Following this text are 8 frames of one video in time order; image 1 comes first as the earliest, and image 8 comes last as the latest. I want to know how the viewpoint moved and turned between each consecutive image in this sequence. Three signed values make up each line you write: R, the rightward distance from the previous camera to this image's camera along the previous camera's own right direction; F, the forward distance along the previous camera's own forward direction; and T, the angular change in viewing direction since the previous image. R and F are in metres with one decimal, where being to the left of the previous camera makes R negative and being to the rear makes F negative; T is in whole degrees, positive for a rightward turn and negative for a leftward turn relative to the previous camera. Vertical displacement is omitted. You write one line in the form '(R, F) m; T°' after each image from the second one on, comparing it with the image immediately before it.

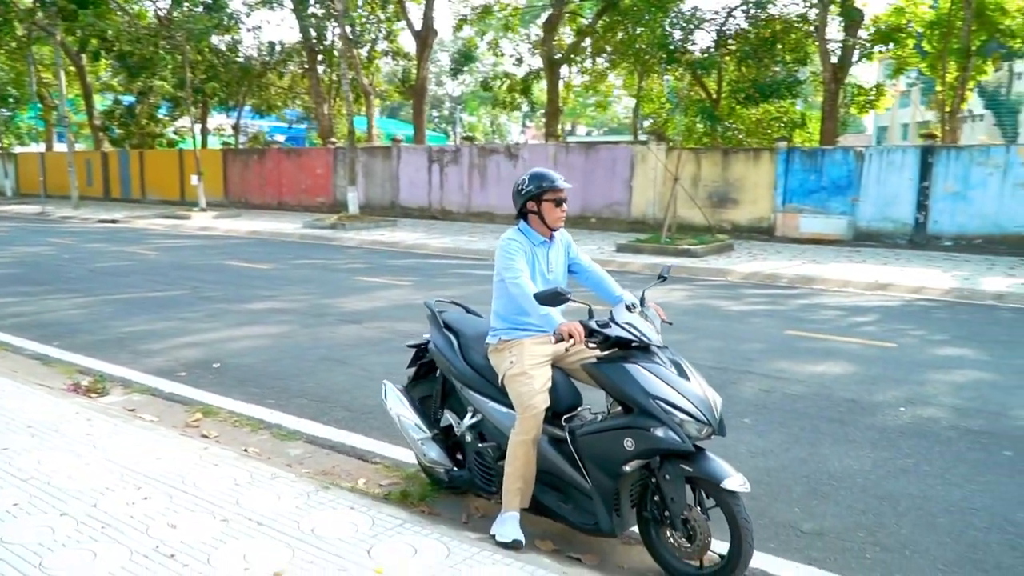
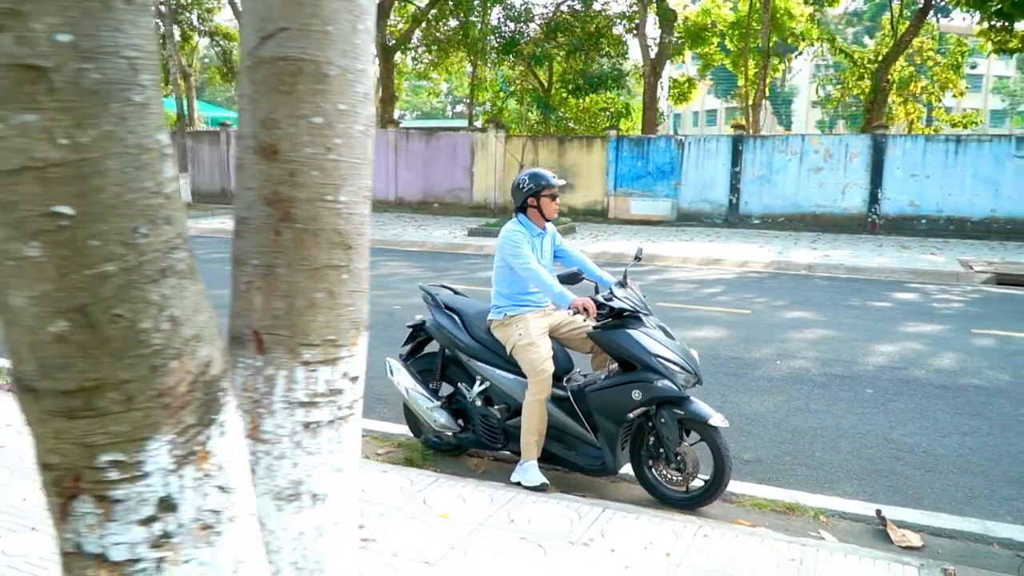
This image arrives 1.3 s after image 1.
(-0.9, -0.4) m; +13°
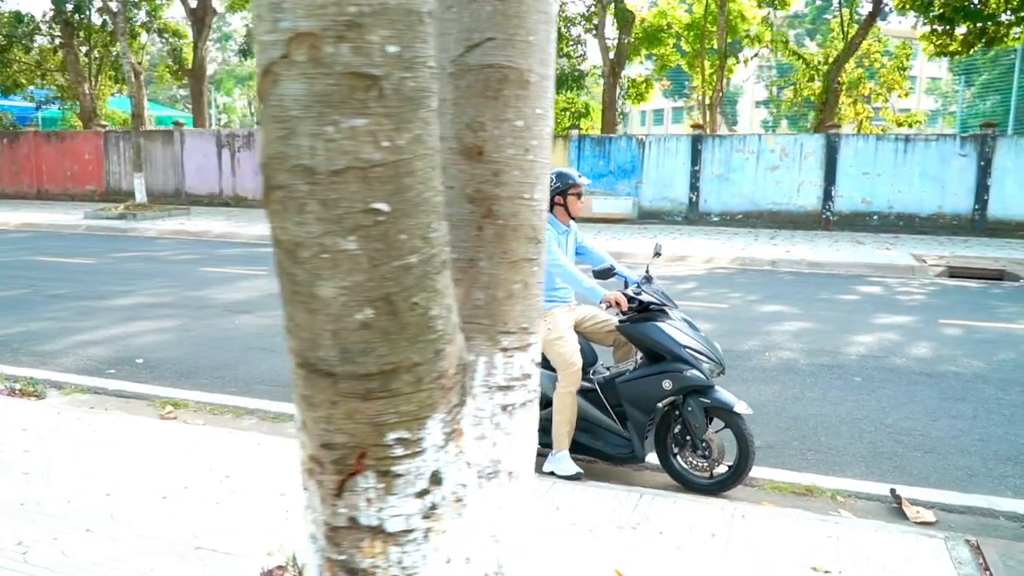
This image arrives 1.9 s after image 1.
(-0.4, -0.1) m; +4°
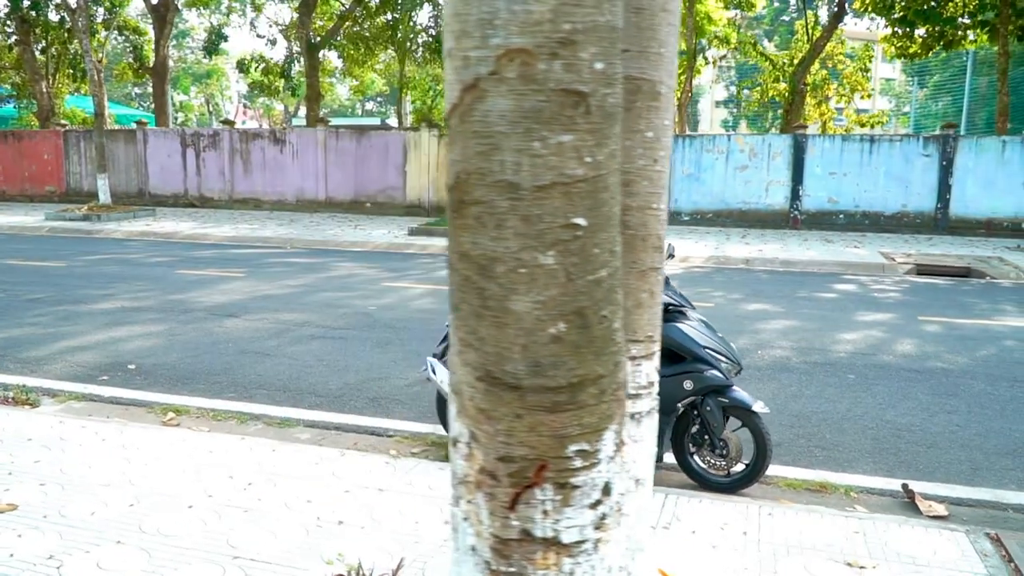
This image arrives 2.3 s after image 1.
(-0.3, 0.0) m; +3°
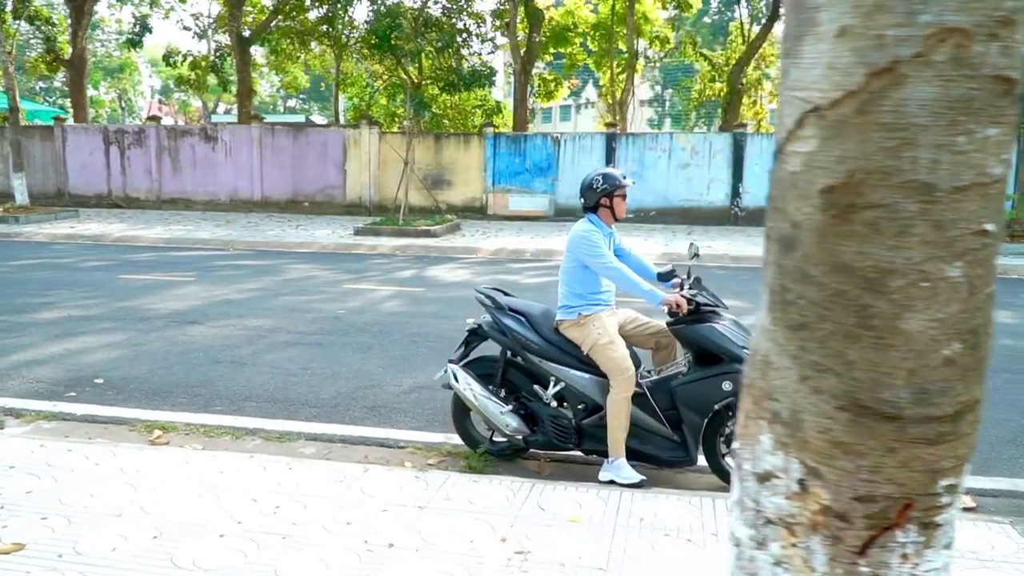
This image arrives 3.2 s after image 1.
(-0.5, +0.2) m; +5°
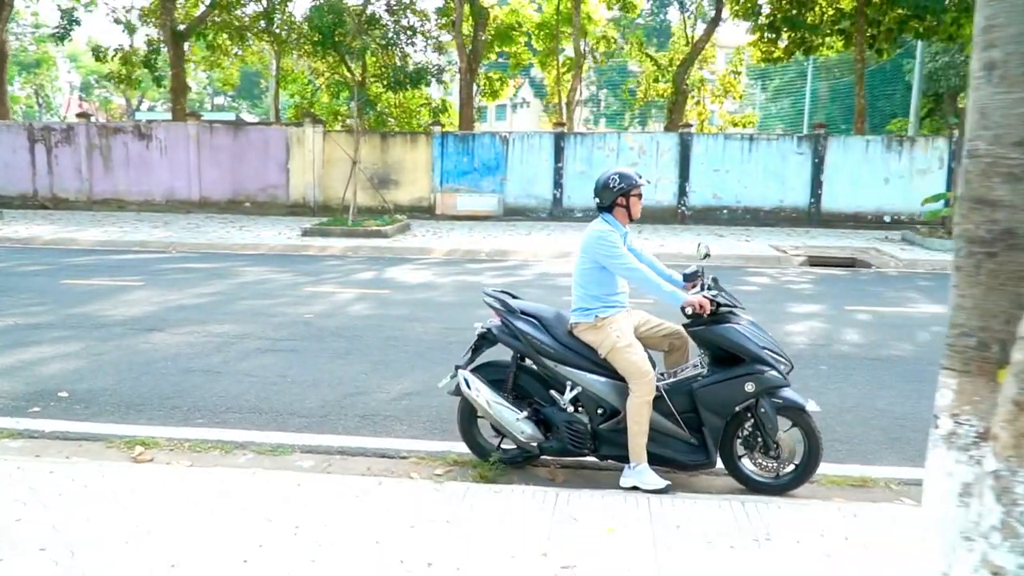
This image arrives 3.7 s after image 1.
(-0.4, +0.1) m; +5°
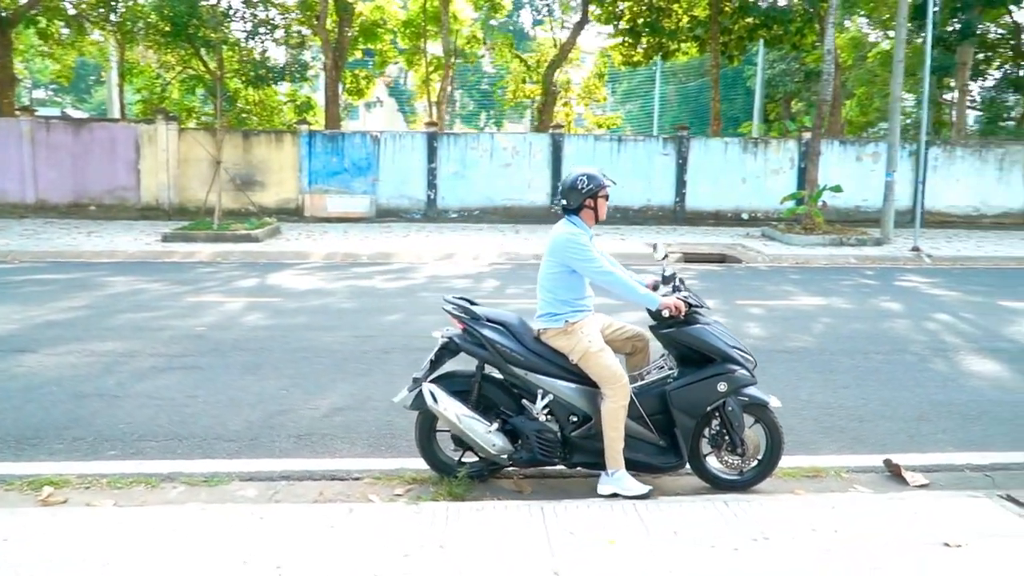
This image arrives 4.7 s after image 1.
(-0.5, +0.2) m; +10°
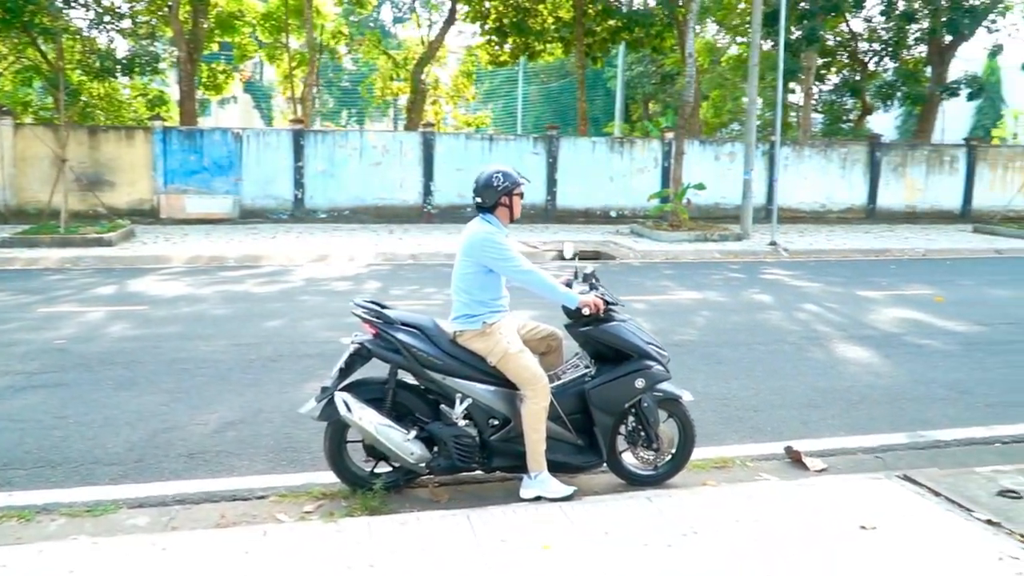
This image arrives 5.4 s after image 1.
(-0.2, +0.1) m; +9°
